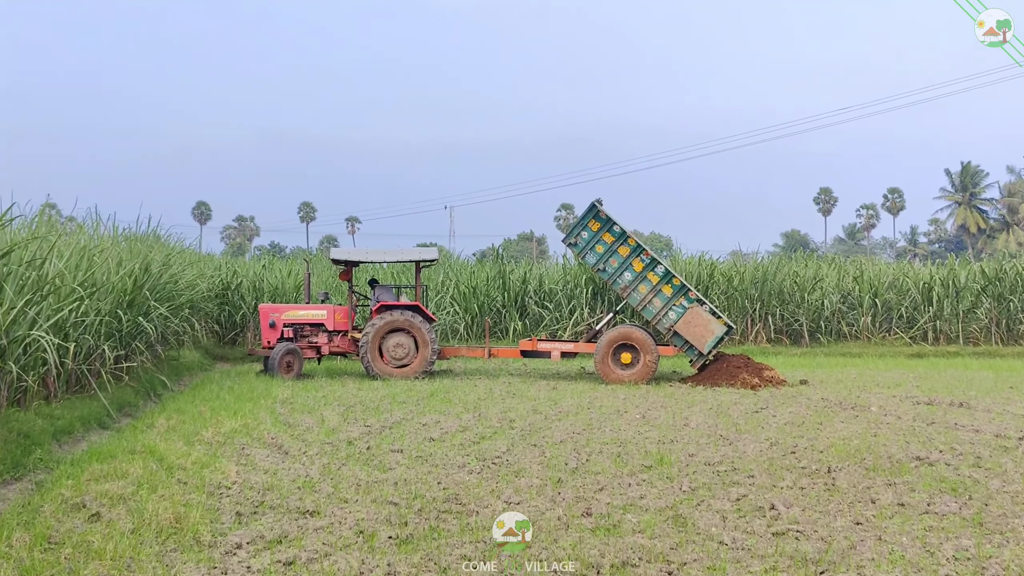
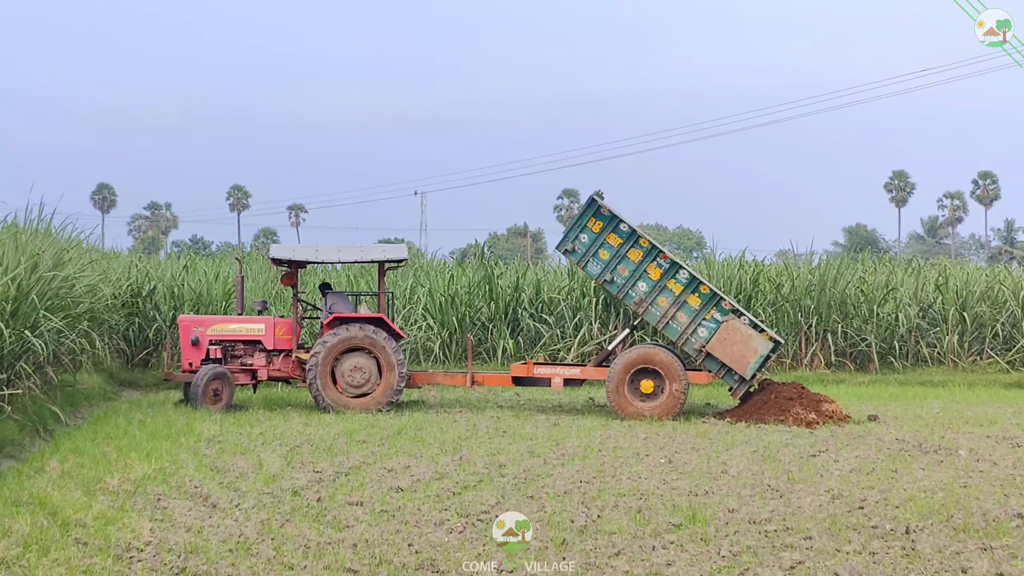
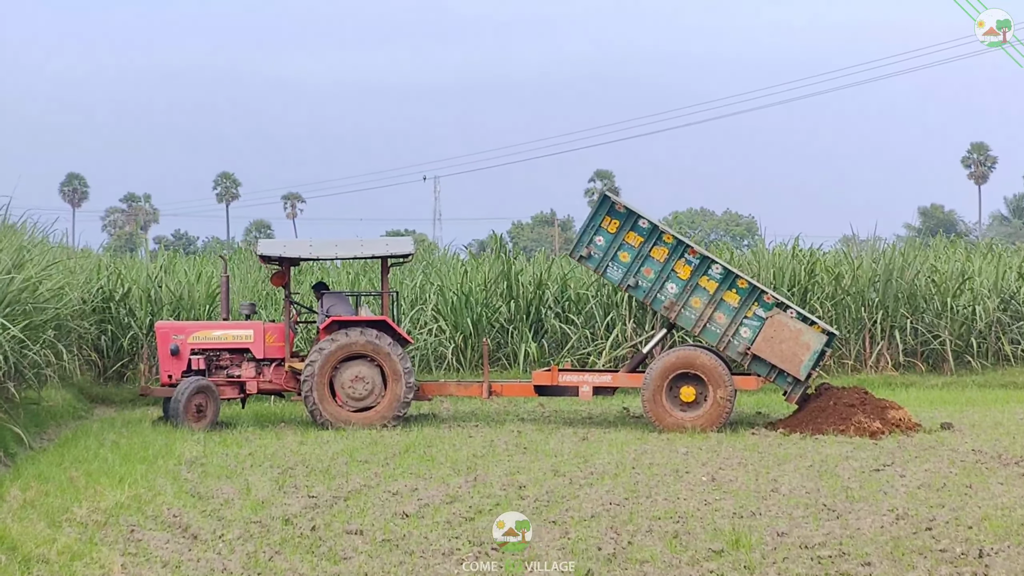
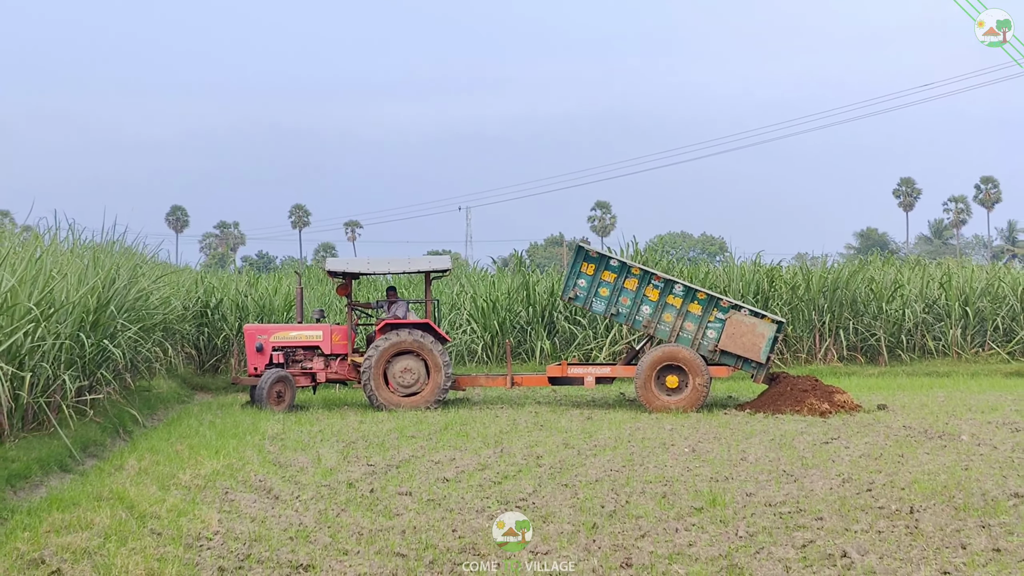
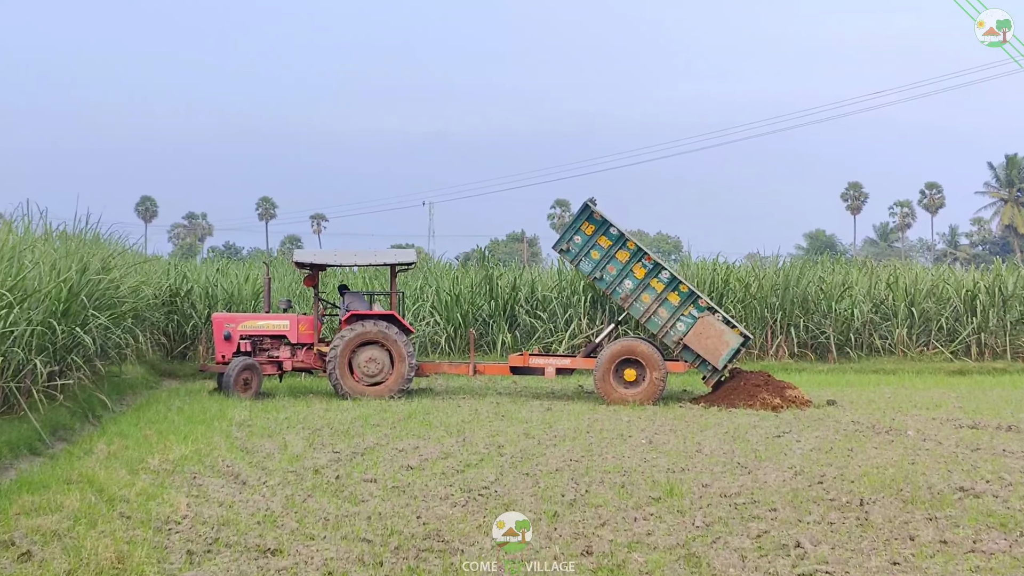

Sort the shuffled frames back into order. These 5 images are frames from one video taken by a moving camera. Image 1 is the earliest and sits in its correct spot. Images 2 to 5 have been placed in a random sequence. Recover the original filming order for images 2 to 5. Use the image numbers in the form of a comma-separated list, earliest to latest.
5, 2, 3, 4
